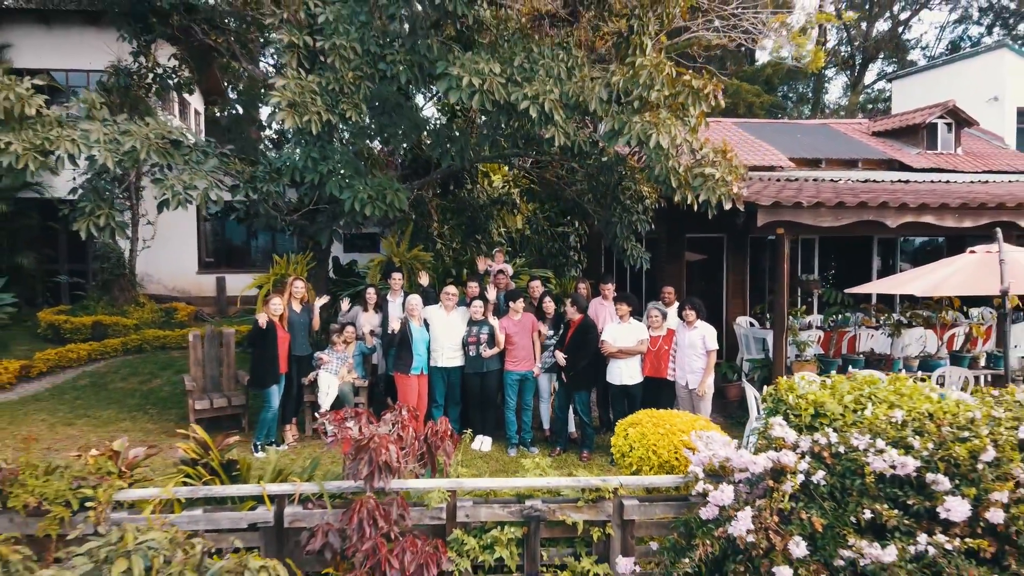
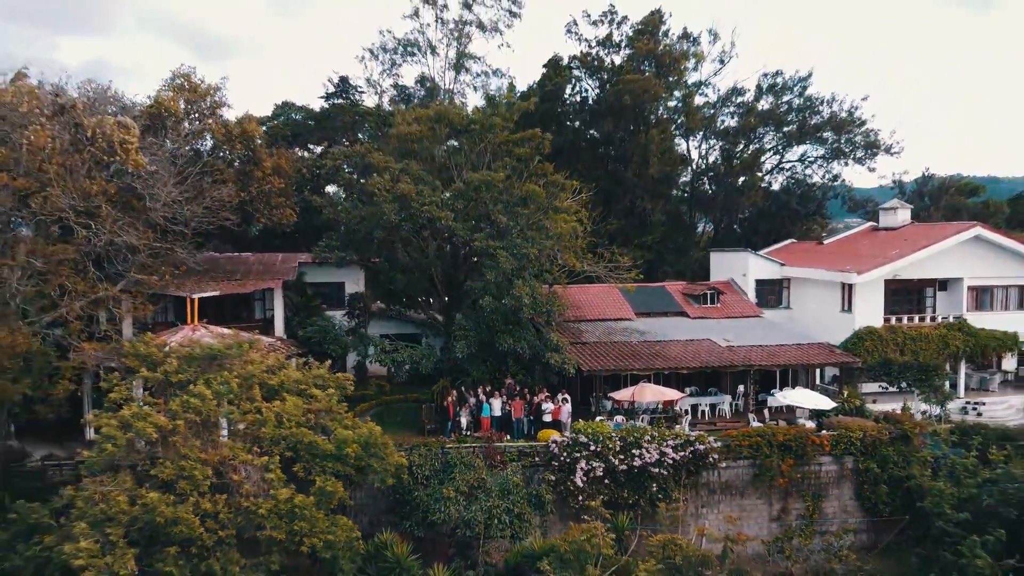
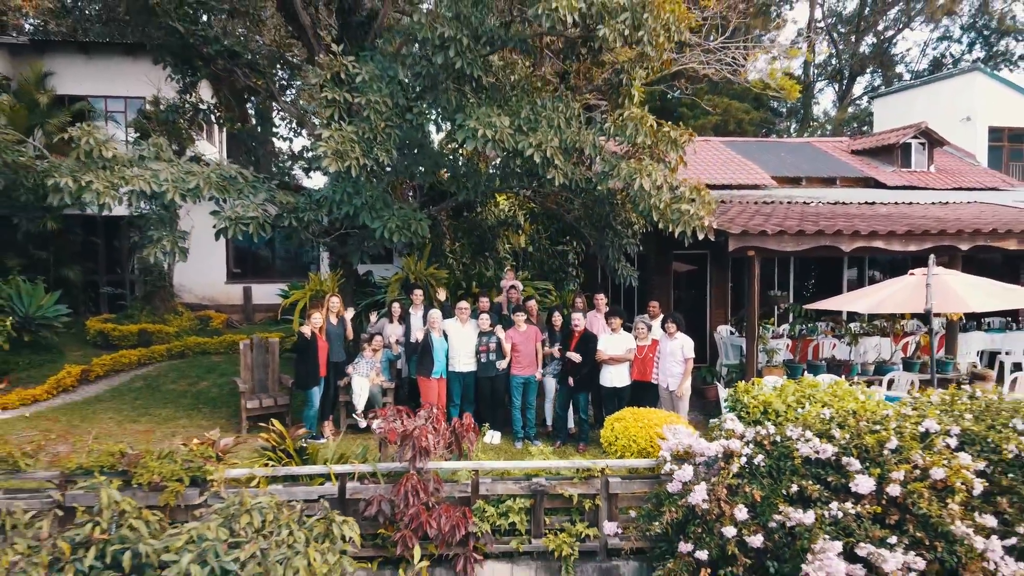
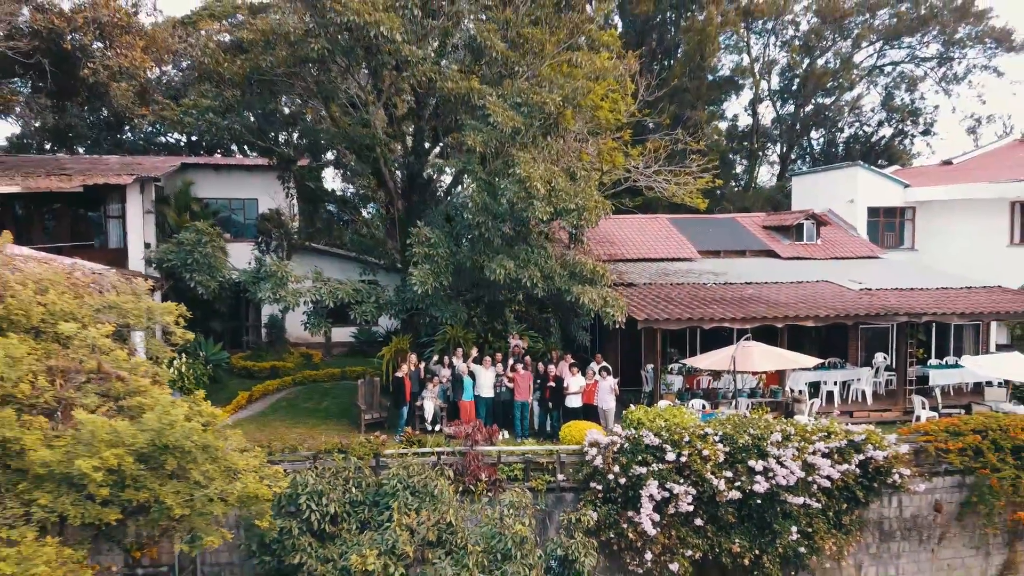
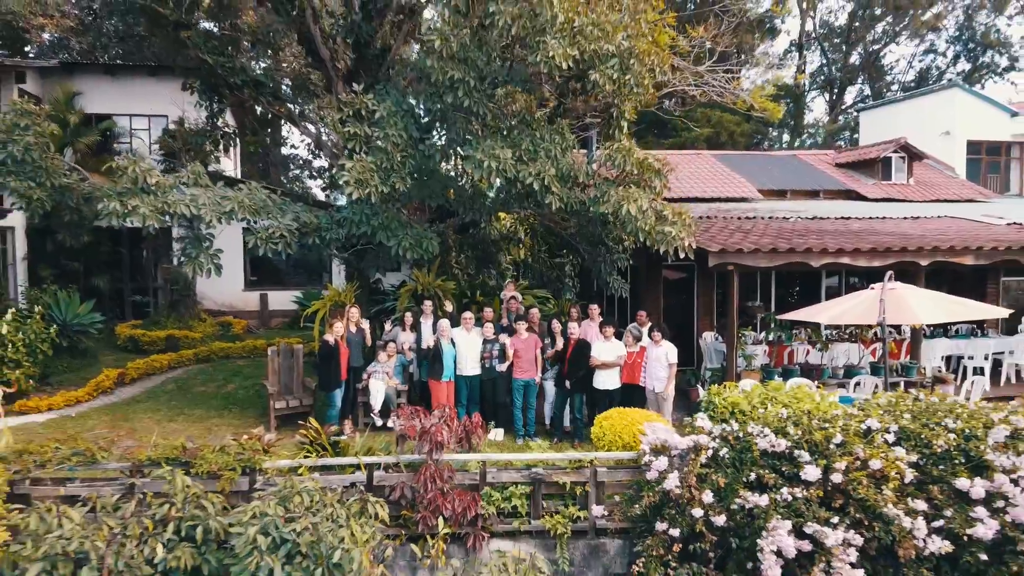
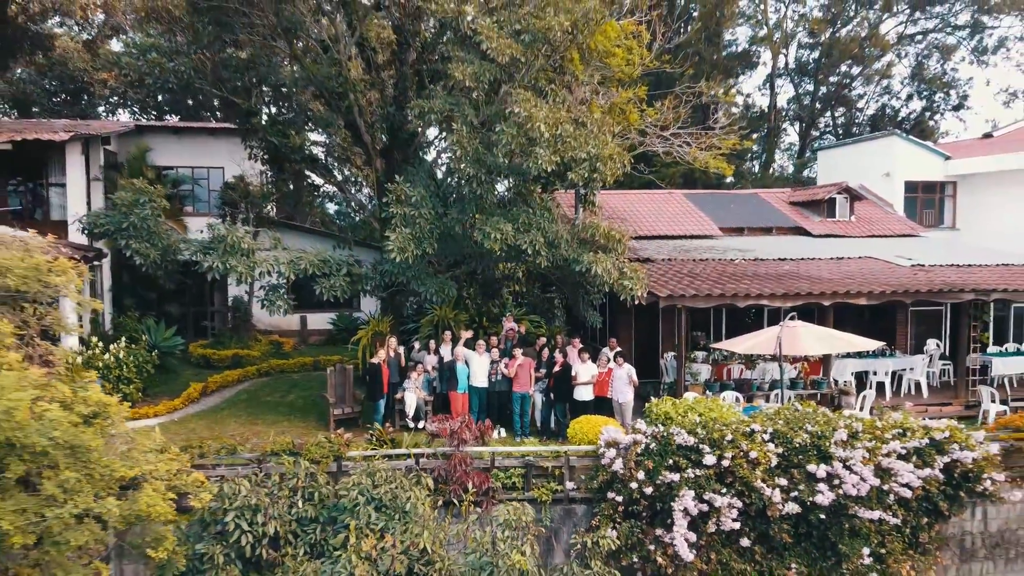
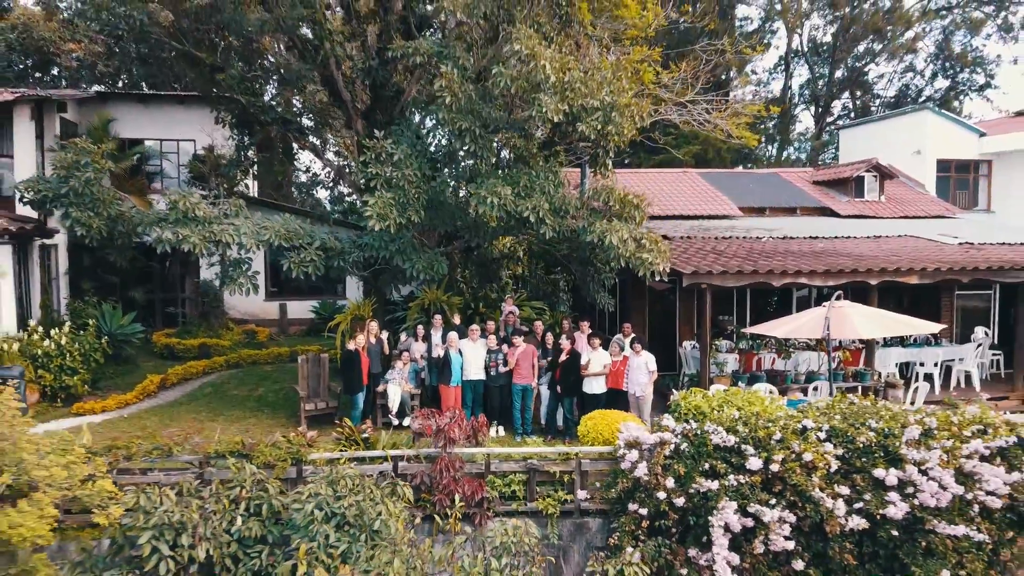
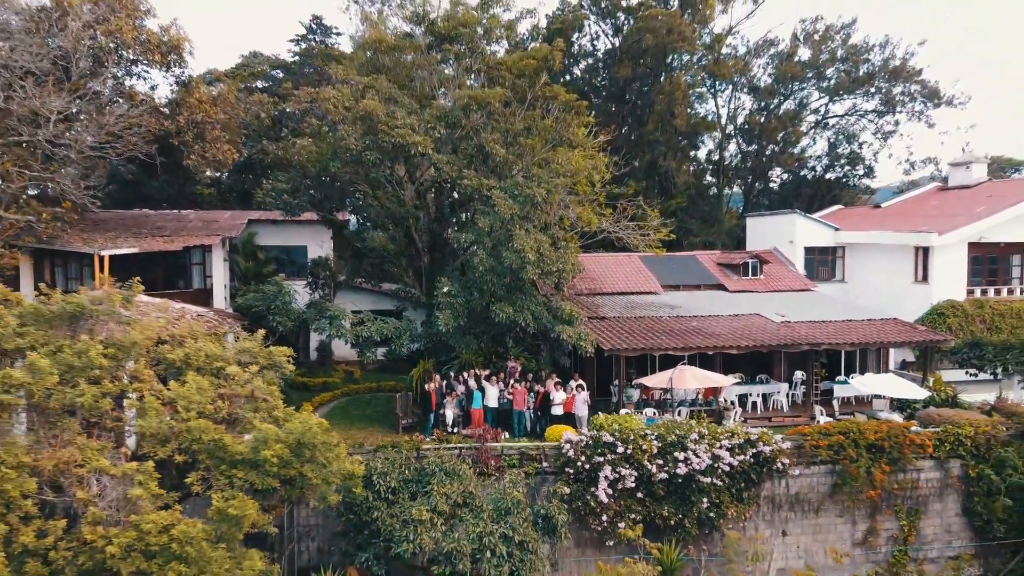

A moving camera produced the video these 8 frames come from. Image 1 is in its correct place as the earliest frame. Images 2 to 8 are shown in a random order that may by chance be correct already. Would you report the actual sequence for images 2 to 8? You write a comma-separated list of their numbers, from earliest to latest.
3, 5, 7, 6, 4, 8, 2
